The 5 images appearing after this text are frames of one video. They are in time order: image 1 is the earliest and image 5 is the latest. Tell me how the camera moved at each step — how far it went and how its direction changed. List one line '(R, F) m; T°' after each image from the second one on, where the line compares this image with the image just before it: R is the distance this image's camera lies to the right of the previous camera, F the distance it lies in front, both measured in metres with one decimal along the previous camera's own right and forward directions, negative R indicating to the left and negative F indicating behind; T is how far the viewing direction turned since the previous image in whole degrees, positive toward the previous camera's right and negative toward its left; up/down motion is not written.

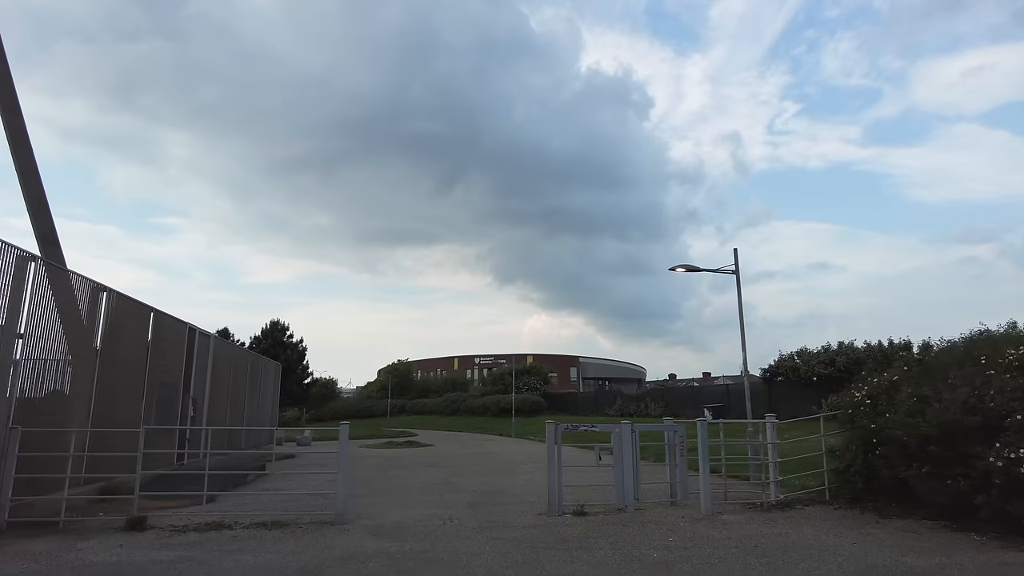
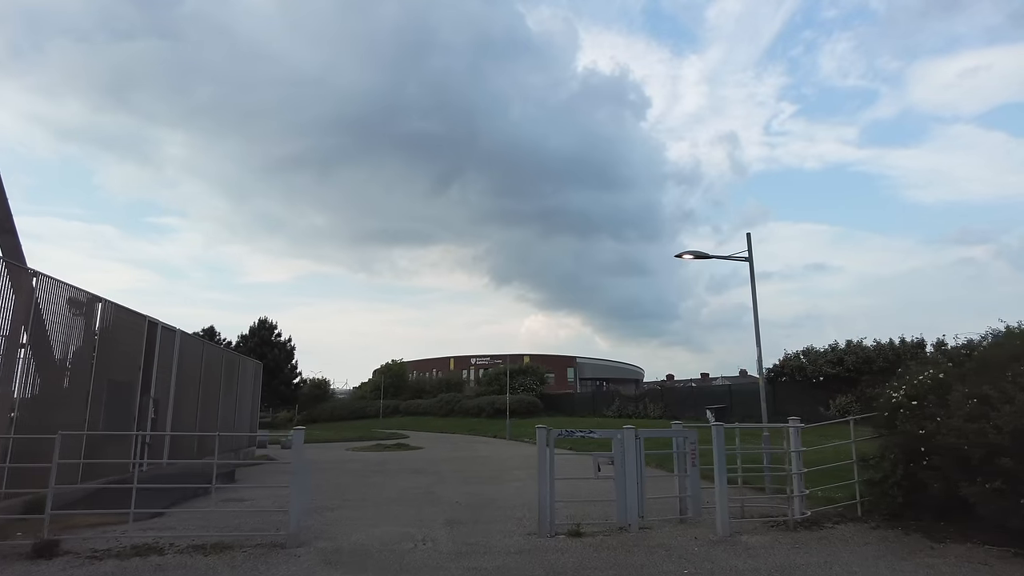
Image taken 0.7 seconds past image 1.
(+0.2, +1.3) m; 0°
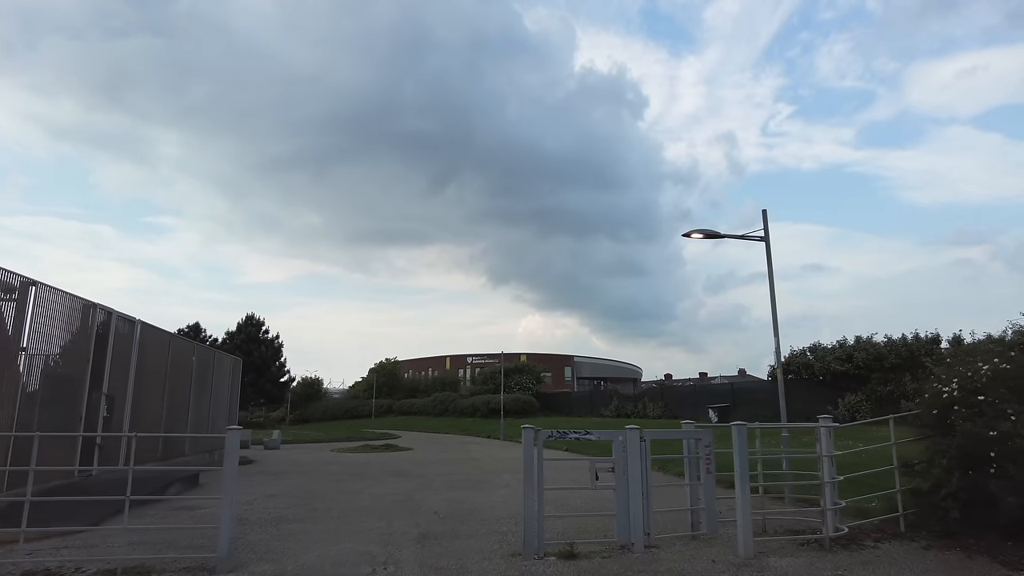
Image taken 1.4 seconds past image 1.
(+0.2, +1.3) m; 0°
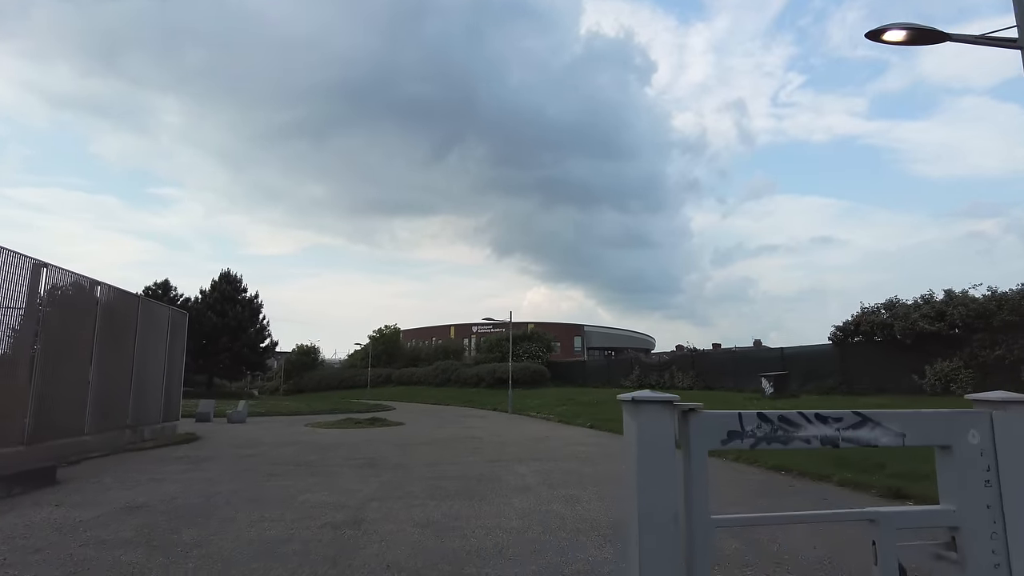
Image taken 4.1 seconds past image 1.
(-0.2, +5.2) m; 0°
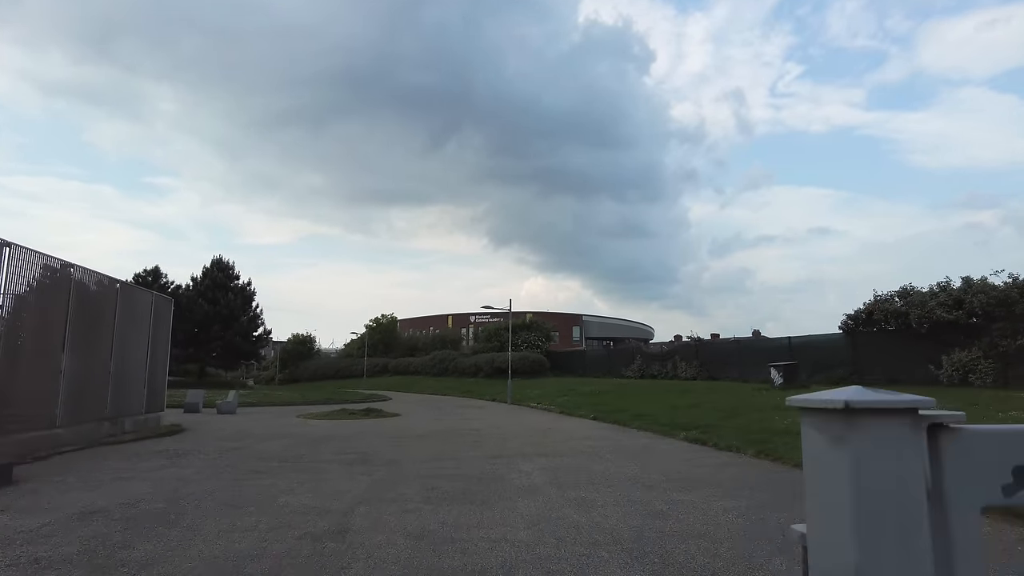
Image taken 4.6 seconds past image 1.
(-0.1, +0.9) m; 0°
